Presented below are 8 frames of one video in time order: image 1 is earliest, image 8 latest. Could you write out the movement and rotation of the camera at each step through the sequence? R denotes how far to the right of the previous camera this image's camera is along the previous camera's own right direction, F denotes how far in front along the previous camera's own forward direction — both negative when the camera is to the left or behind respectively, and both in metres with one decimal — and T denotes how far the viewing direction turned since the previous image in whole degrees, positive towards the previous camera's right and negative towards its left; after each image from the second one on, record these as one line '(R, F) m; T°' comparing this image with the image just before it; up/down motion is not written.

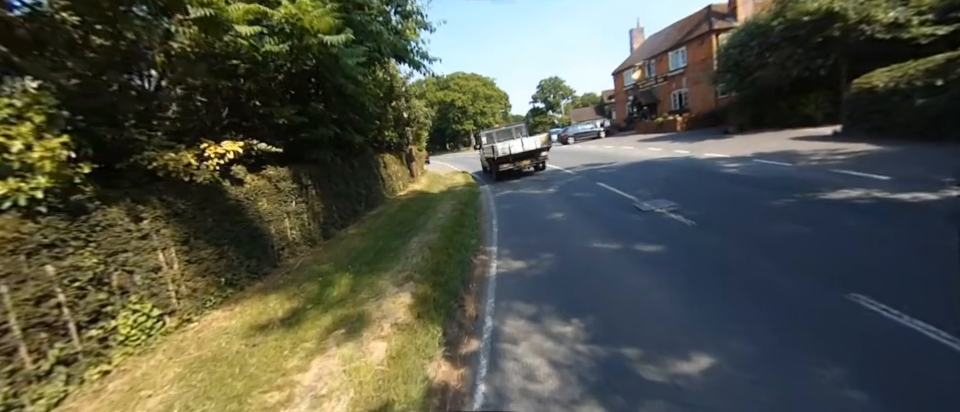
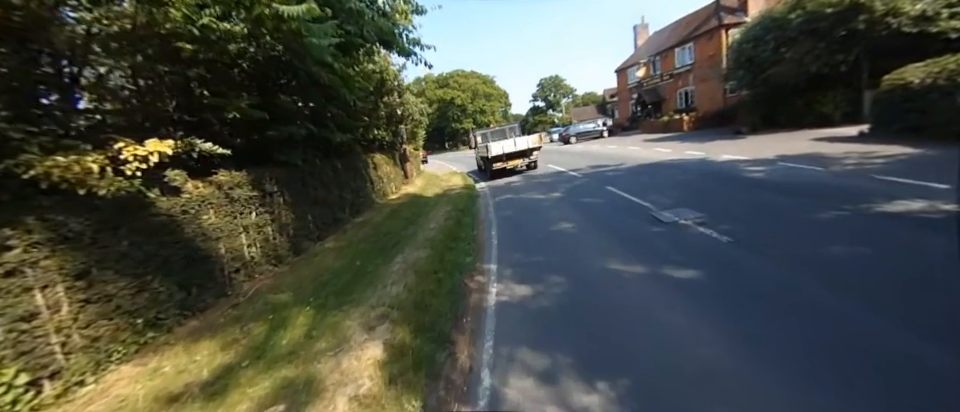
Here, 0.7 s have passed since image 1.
(0.0, +1.2) m; 0°
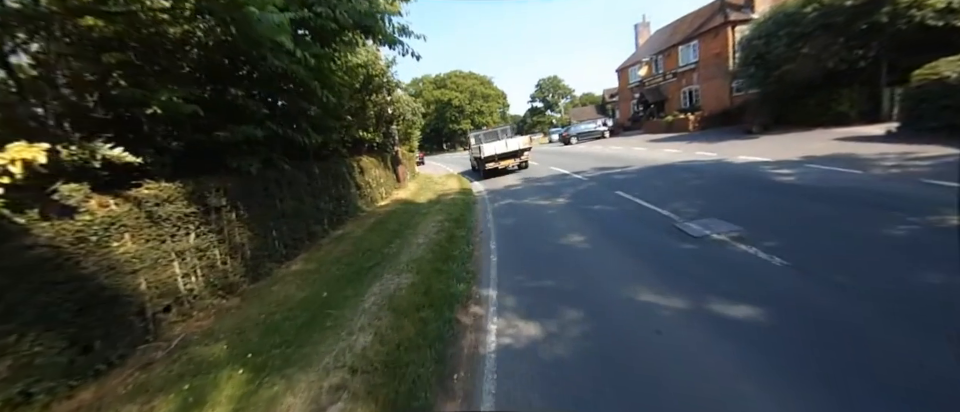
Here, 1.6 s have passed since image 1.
(0.0, +1.2) m; 0°
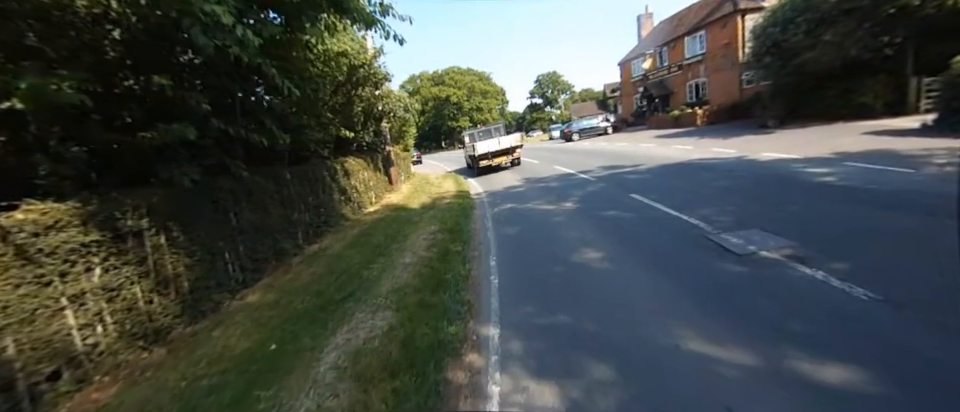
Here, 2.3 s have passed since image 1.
(0.0, +1.2) m; 0°
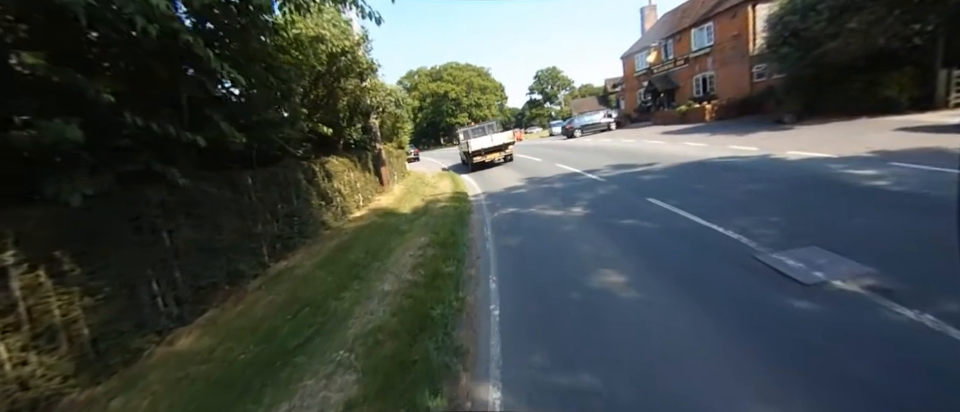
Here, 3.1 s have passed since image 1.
(0.0, +1.1) m; 0°
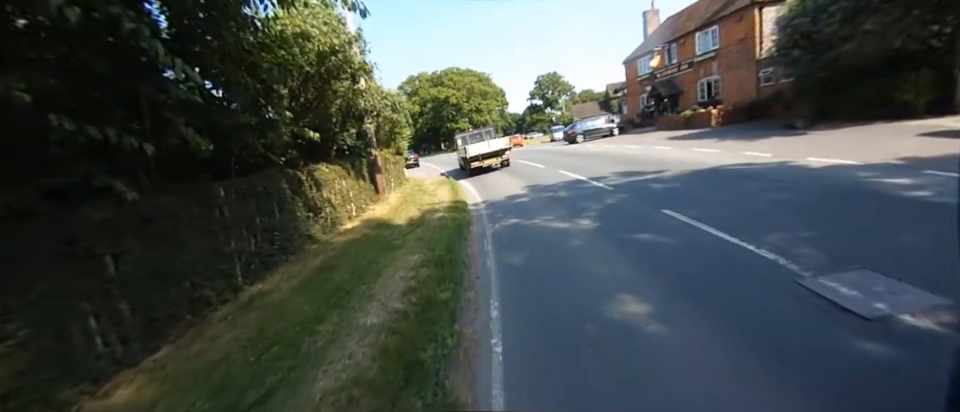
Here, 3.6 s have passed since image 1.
(0.0, +0.7) m; 0°
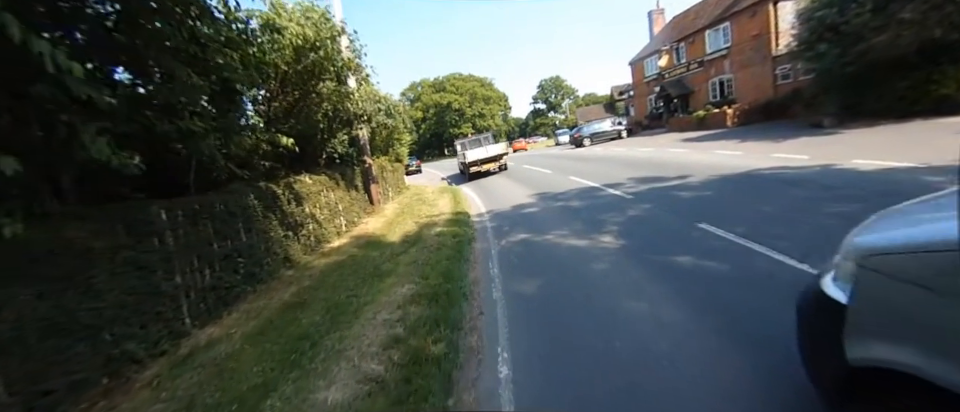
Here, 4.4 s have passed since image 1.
(0.0, +1.1) m; -1°
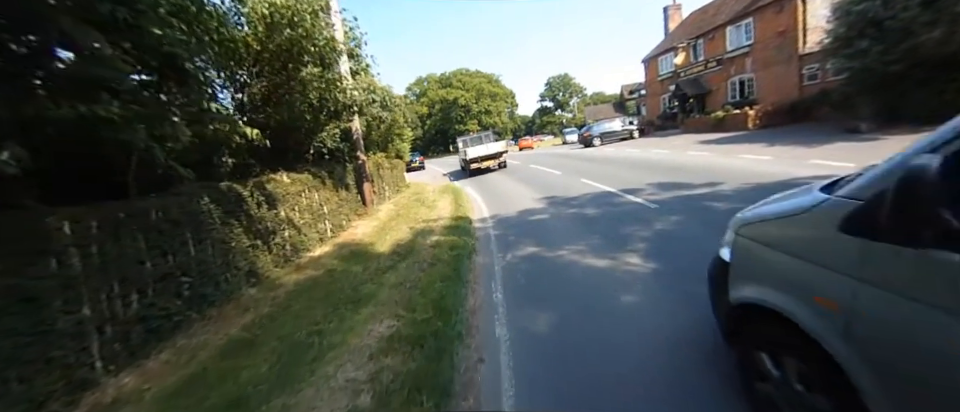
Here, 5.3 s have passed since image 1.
(0.0, +1.1) m; -1°
